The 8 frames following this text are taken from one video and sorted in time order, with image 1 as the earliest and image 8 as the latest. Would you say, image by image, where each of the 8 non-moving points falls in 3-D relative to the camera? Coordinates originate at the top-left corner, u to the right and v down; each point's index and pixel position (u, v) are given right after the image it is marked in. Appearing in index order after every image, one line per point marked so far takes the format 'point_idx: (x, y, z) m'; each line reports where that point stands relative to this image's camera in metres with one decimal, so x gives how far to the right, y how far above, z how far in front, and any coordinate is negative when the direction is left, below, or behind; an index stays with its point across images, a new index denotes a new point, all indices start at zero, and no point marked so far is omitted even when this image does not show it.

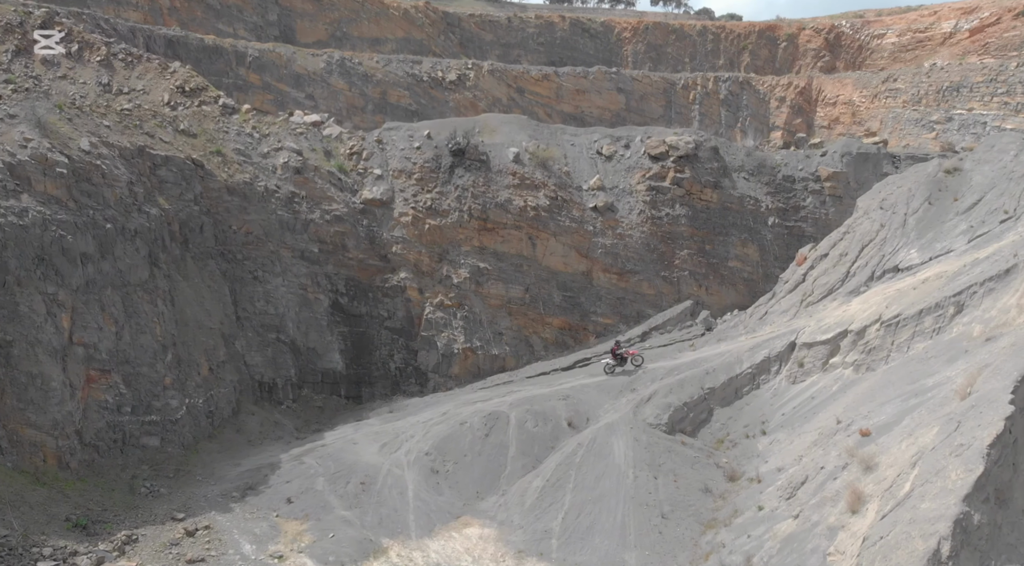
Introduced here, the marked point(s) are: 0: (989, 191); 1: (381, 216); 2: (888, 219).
0: (+9.6, +1.8, +17.6) m
1: (-2.9, +1.5, +19.5) m
2: (+8.0, +1.4, +18.8) m
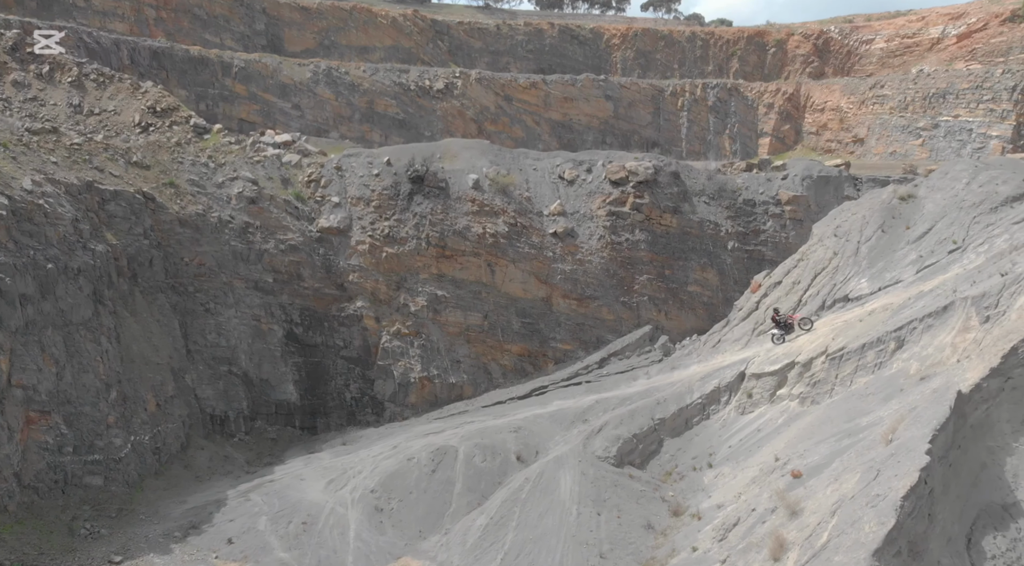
0: (+8.6, +1.3, +17.7) m
1: (-3.9, +0.9, +19.5) m
2: (+7.1, +0.8, +18.8) m
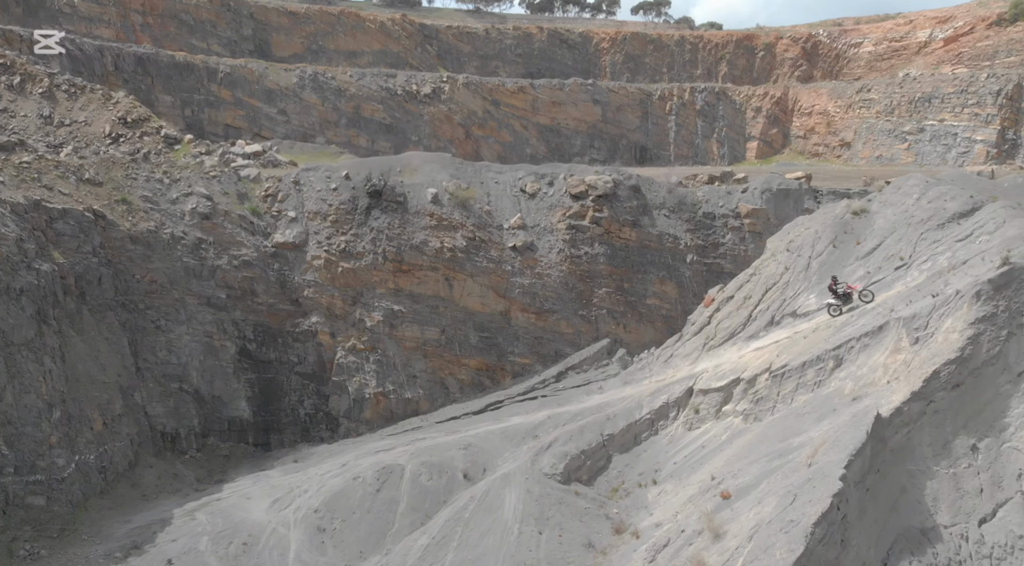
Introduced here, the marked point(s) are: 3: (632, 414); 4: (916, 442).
0: (+7.6, +0.9, +17.7) m
1: (-4.9, +0.5, +19.5) m
2: (+6.1, +0.5, +18.8) m
3: (+2.4, -2.5, +17.0) m
4: (+5.2, -2.1, +11.3) m
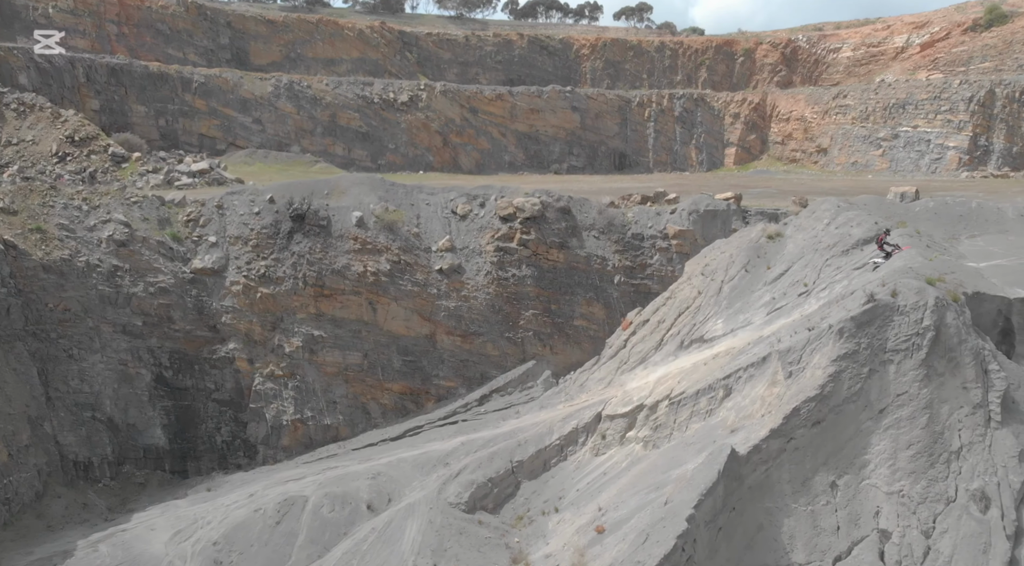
0: (+5.8, +0.4, +17.8) m
1: (-6.7, -0.1, +19.6) m
2: (+4.2, -0.1, +19.0) m
3: (+0.6, -3.1, +17.1) m
4: (+3.4, -2.6, +11.4) m
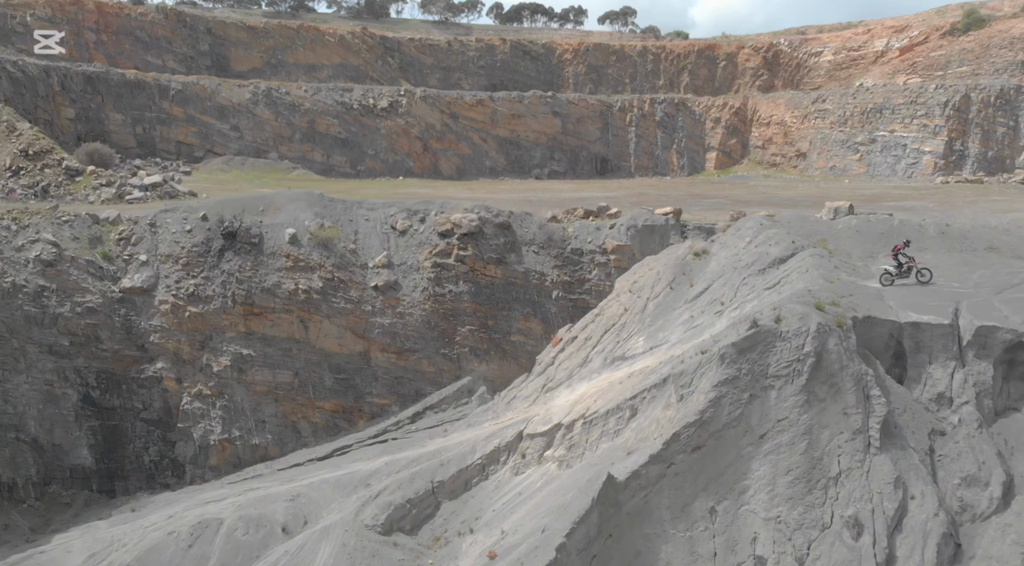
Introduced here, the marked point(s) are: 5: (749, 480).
0: (+4.2, +0.1, +17.9) m
1: (-8.3, -0.5, +19.6) m
2: (+2.7, -0.4, +19.0) m
3: (-1.0, -3.5, +17.1) m
4: (+1.9, -2.9, +11.5) m
5: (+3.1, -2.6, +11.5) m
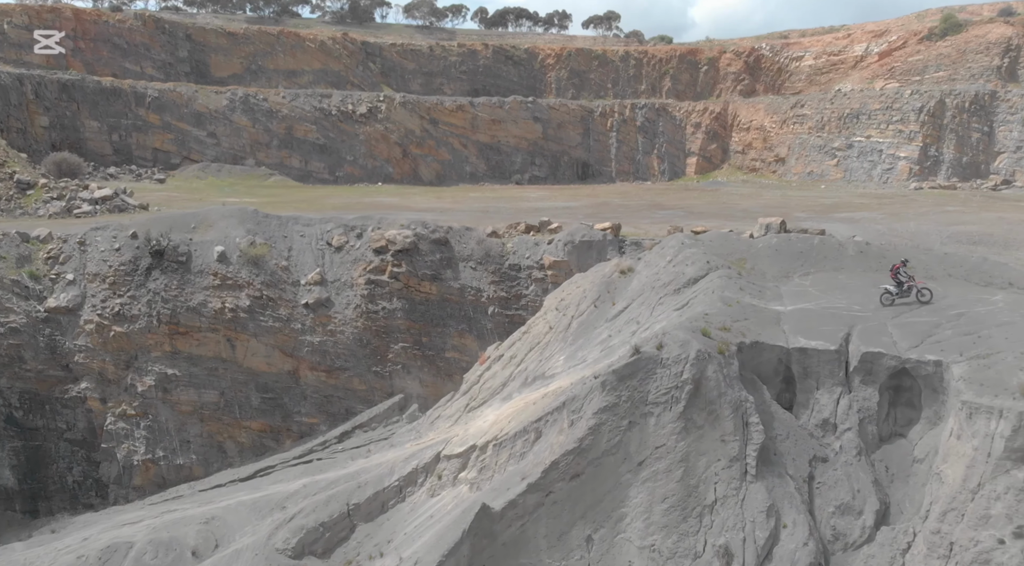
0: (+2.6, -0.3, +17.9) m
1: (-10.0, -0.9, +19.6) m
2: (+1.0, -0.8, +19.1) m
3: (-2.6, -3.9, +17.1) m
4: (+0.3, -3.3, +11.5) m
5: (+1.5, -3.0, +11.5) m
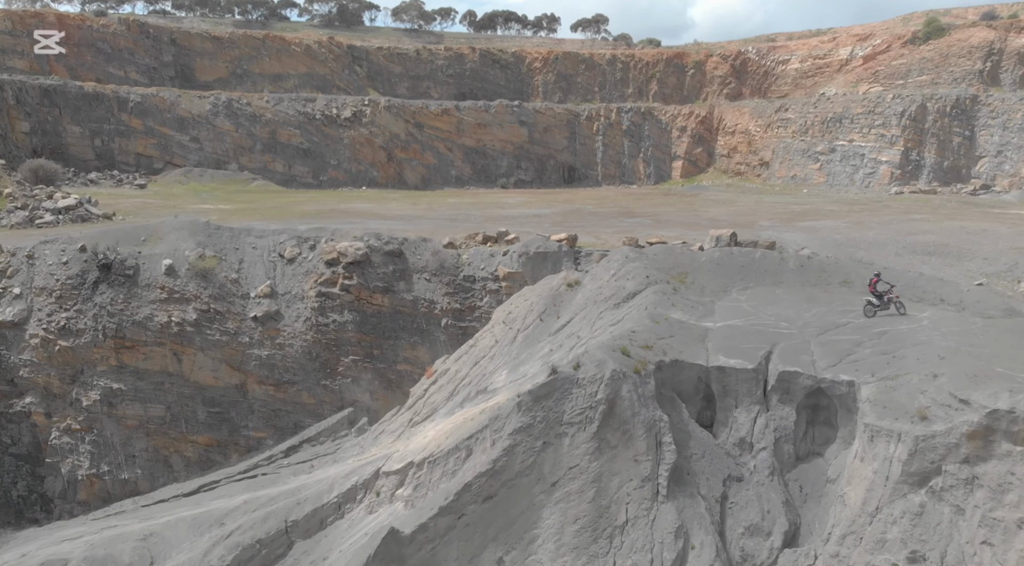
0: (+1.4, -0.6, +18.0) m
1: (-11.2, -1.2, +19.6) m
2: (-0.2, -1.1, +19.1) m
3: (-3.8, -4.2, +17.1) m
4: (-0.9, -3.6, +11.5) m
5: (+0.3, -3.3, +11.5) m
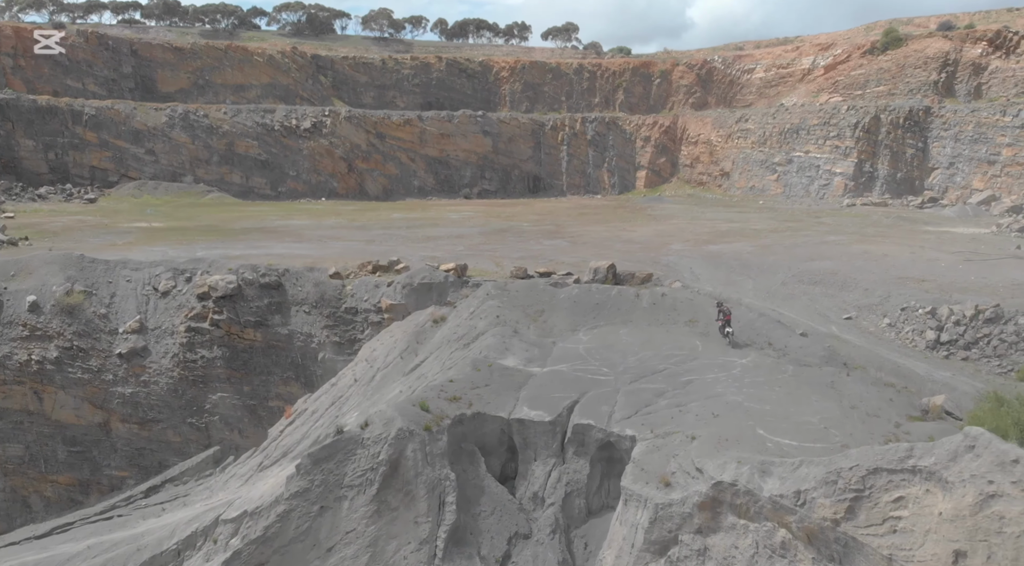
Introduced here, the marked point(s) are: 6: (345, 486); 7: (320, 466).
0: (-1.6, -1.4, +17.9) m
1: (-14.2, -2.1, +19.3) m
2: (-3.2, -1.9, +19.0) m
3: (-6.8, -5.0, +17.0) m
4: (-3.8, -4.4, +11.4) m
5: (-2.6, -4.0, +11.4) m
6: (-2.2, -2.7, +11.8) m
7: (-2.6, -2.4, +11.8) m
